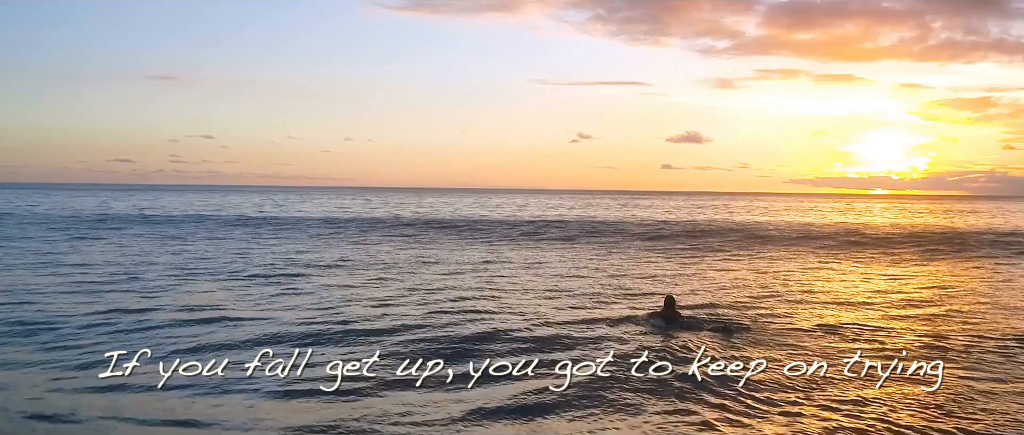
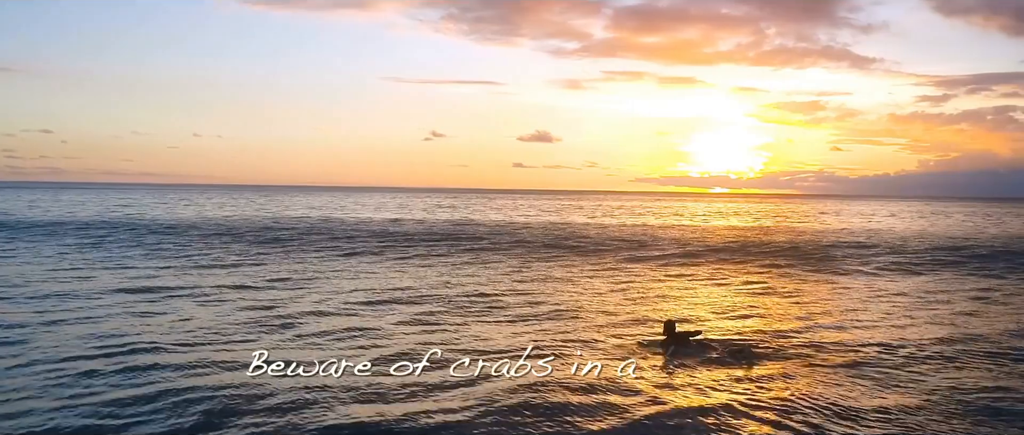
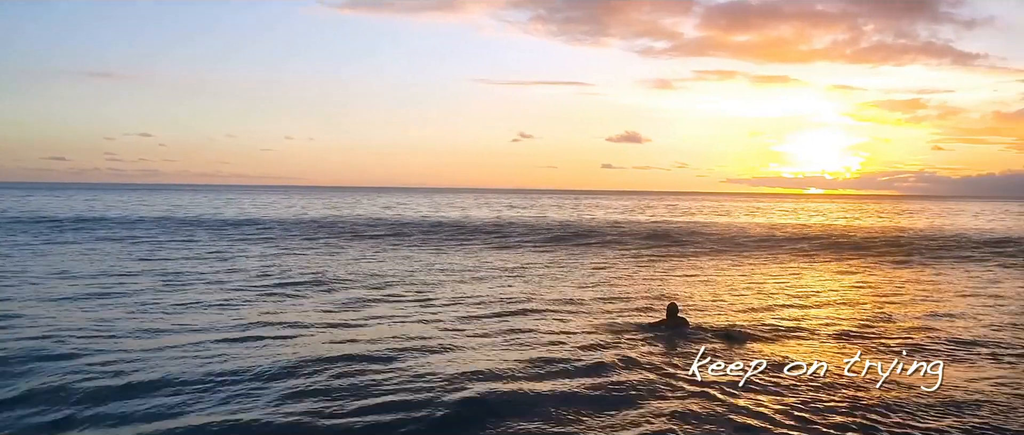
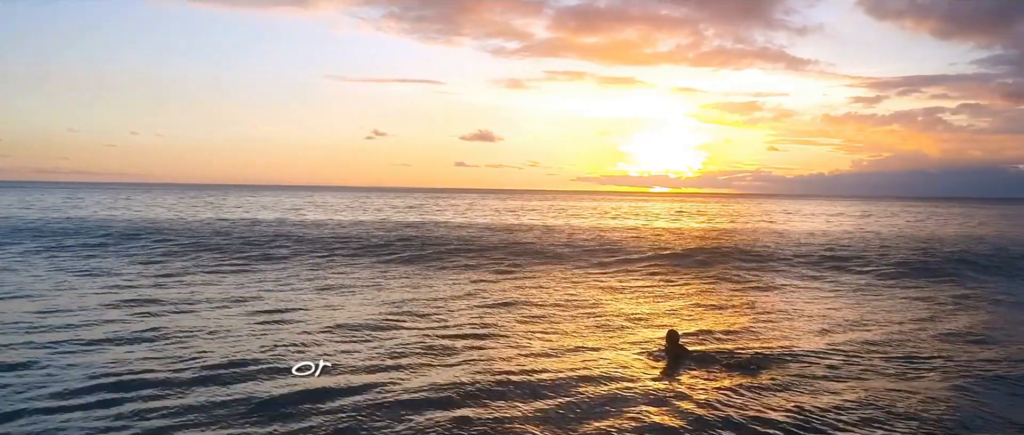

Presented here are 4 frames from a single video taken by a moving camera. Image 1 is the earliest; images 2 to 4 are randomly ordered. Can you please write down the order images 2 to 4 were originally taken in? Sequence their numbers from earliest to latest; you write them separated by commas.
3, 2, 4
